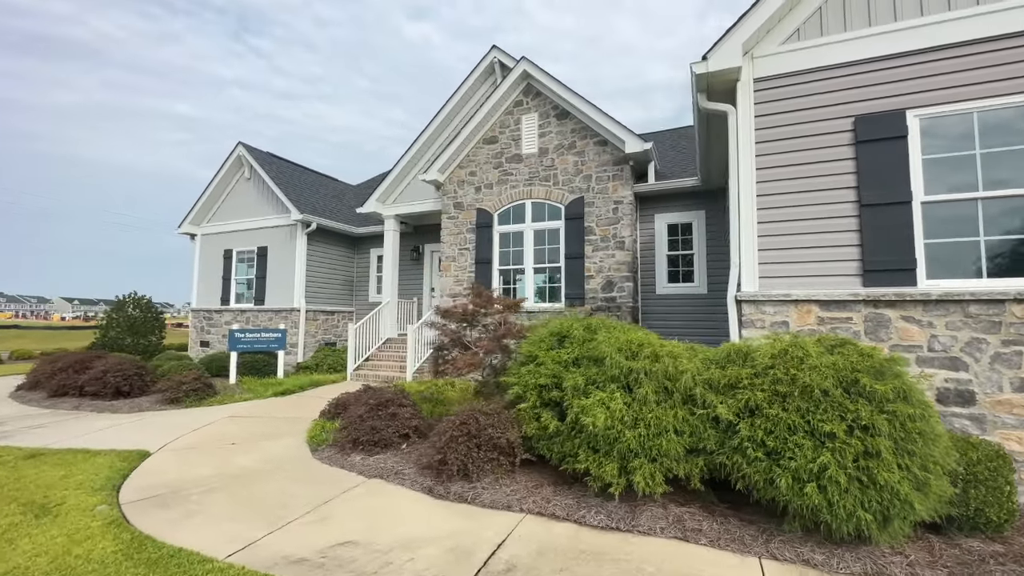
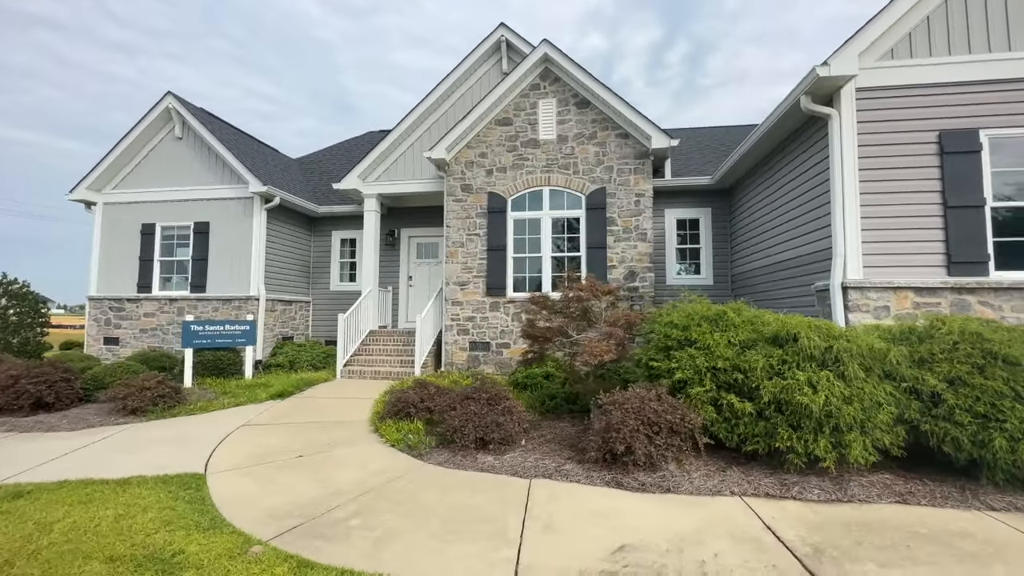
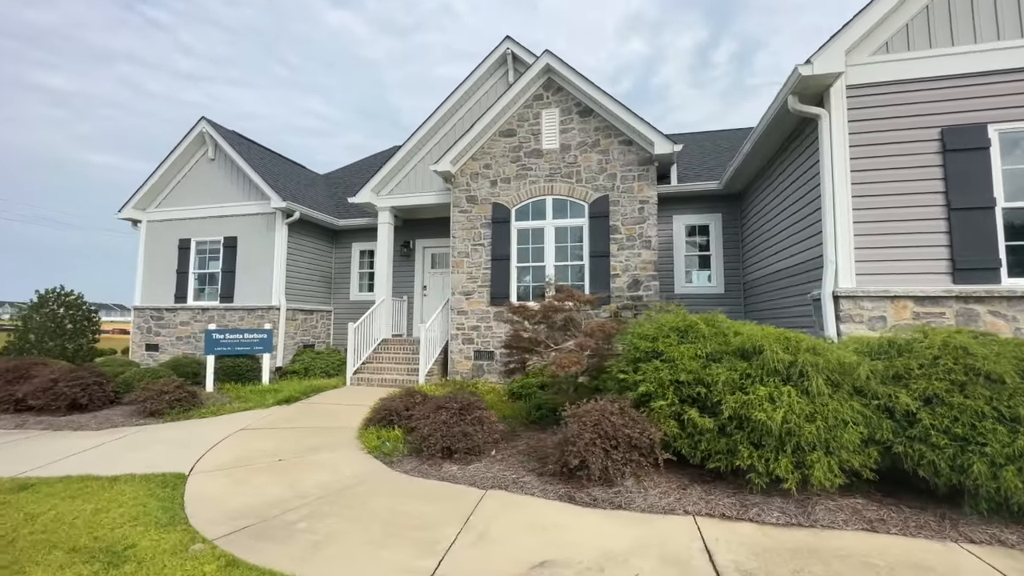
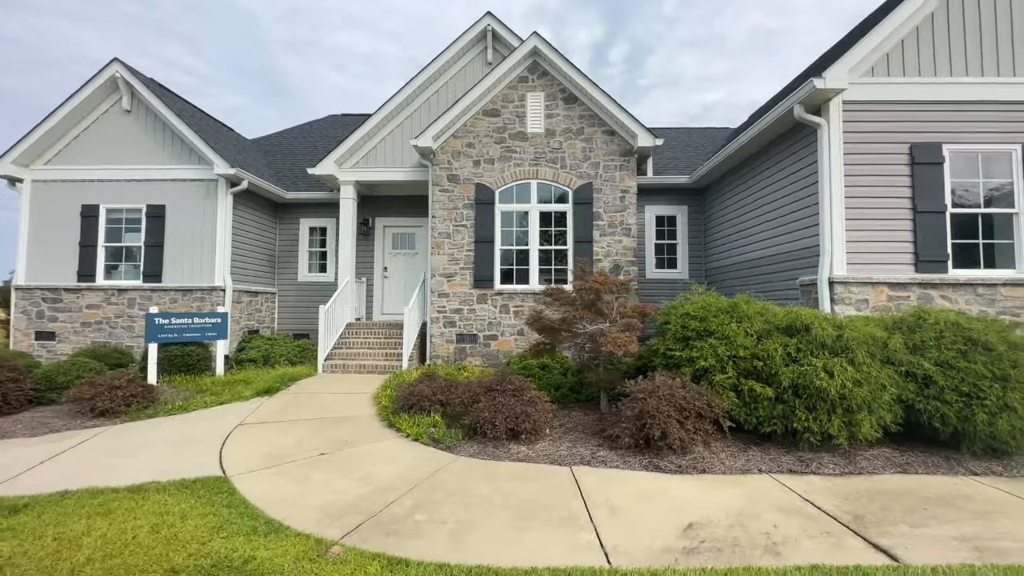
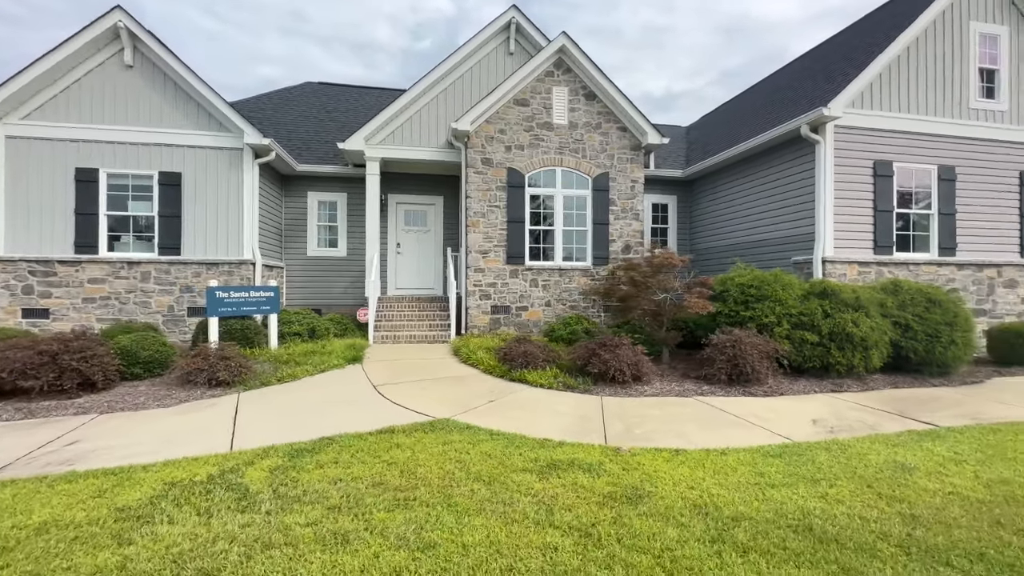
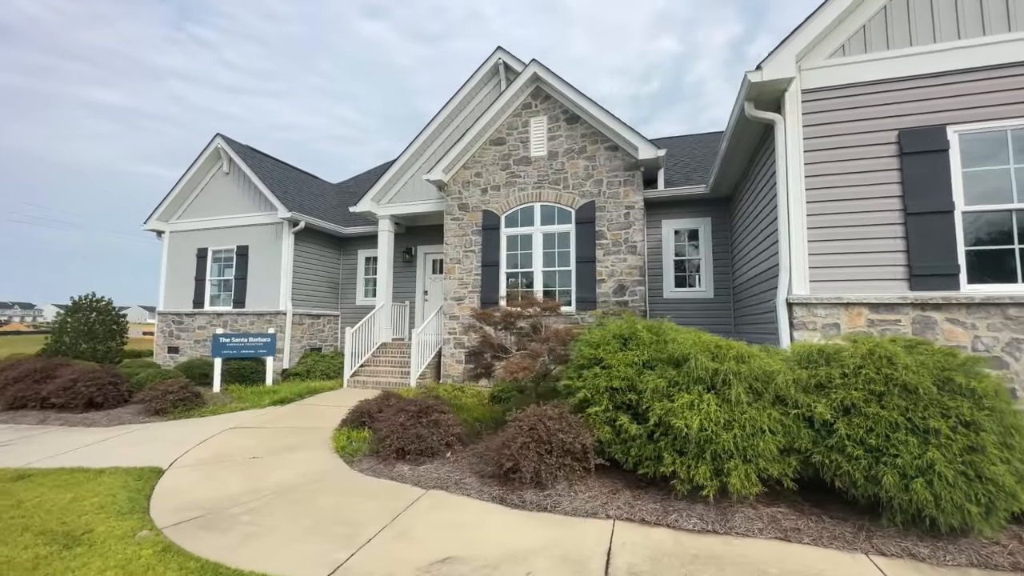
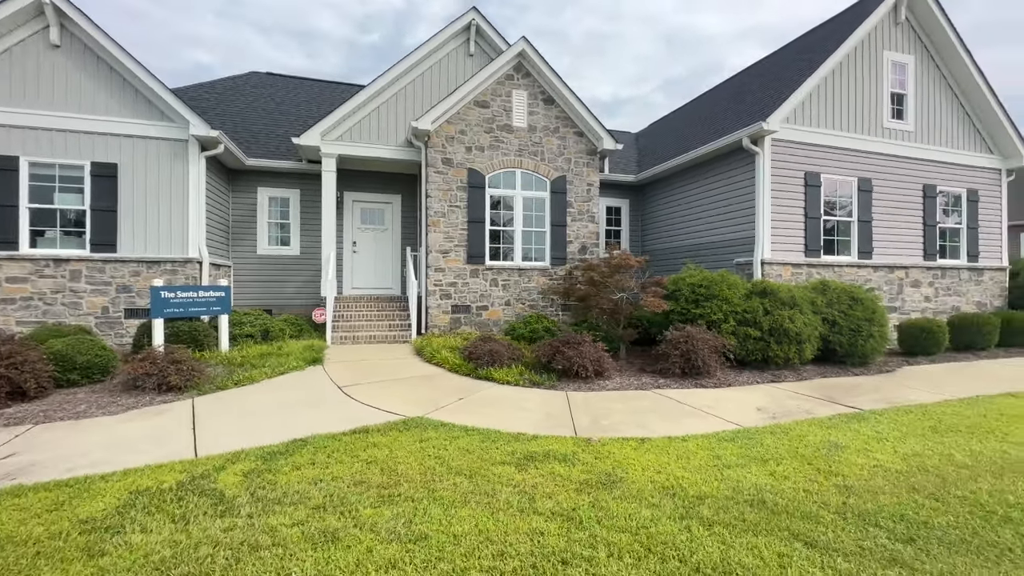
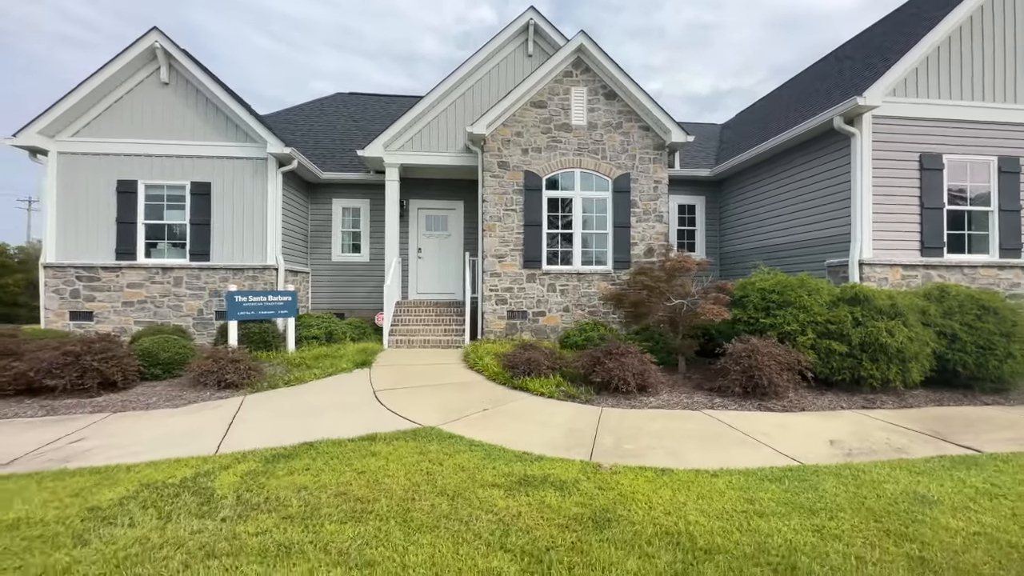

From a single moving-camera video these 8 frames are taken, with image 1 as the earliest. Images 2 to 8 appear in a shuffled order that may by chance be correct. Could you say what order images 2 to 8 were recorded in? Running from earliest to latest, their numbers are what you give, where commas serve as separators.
6, 3, 2, 4, 8, 5, 7
